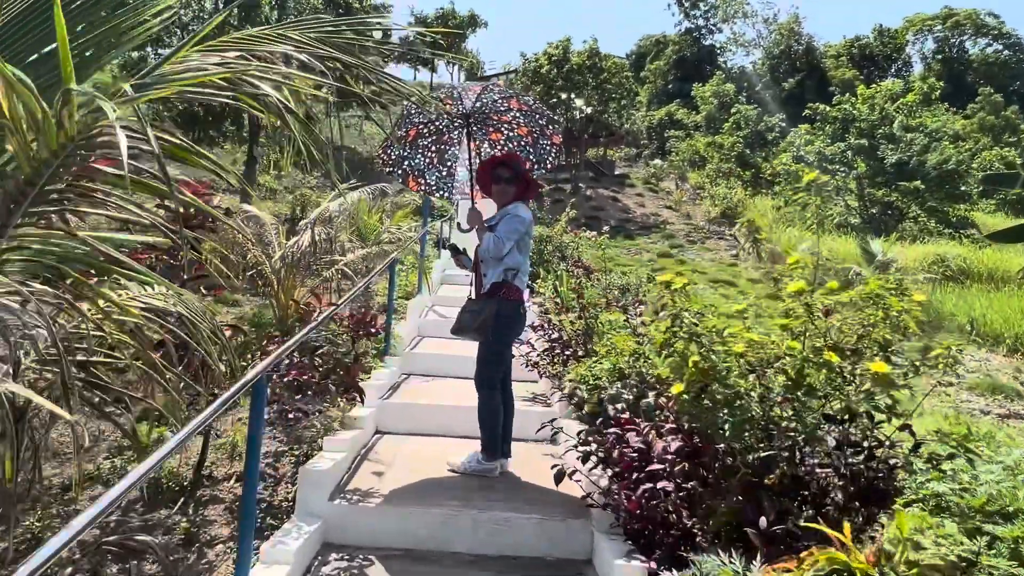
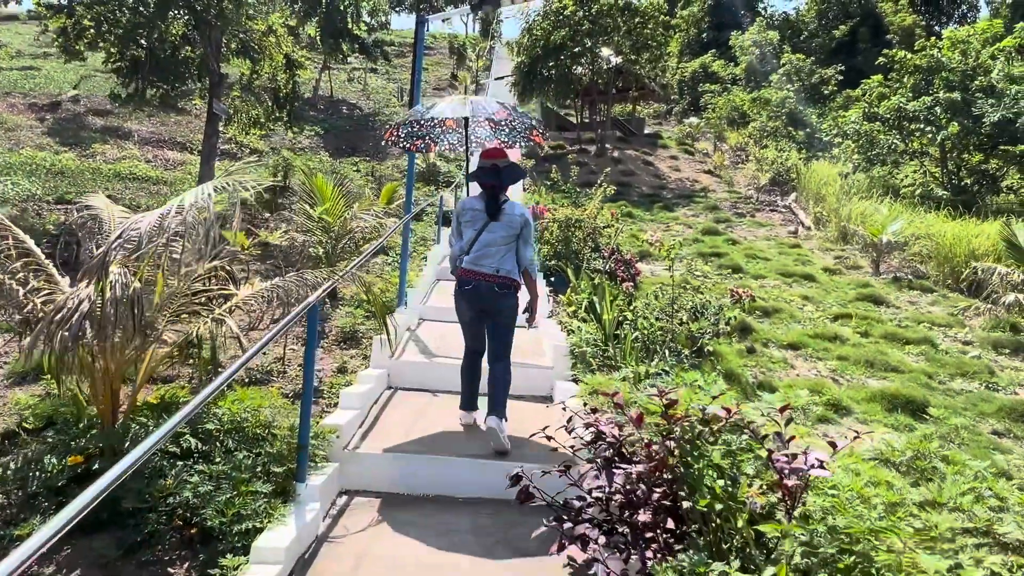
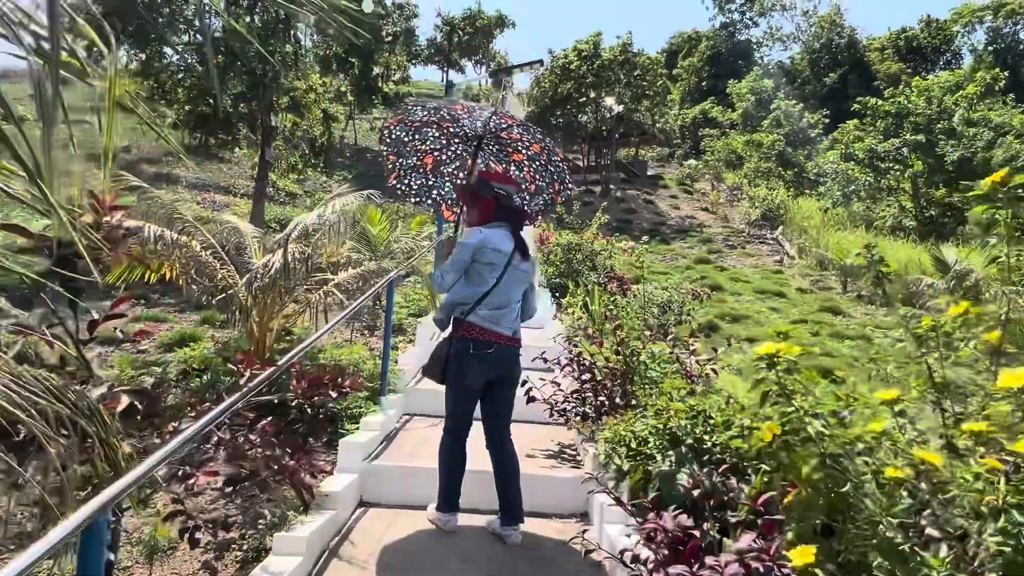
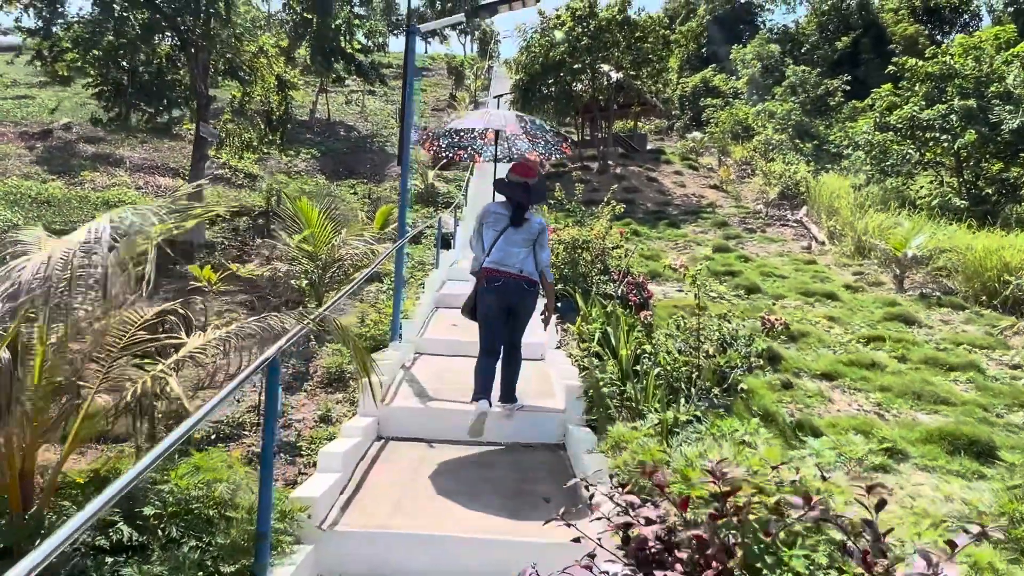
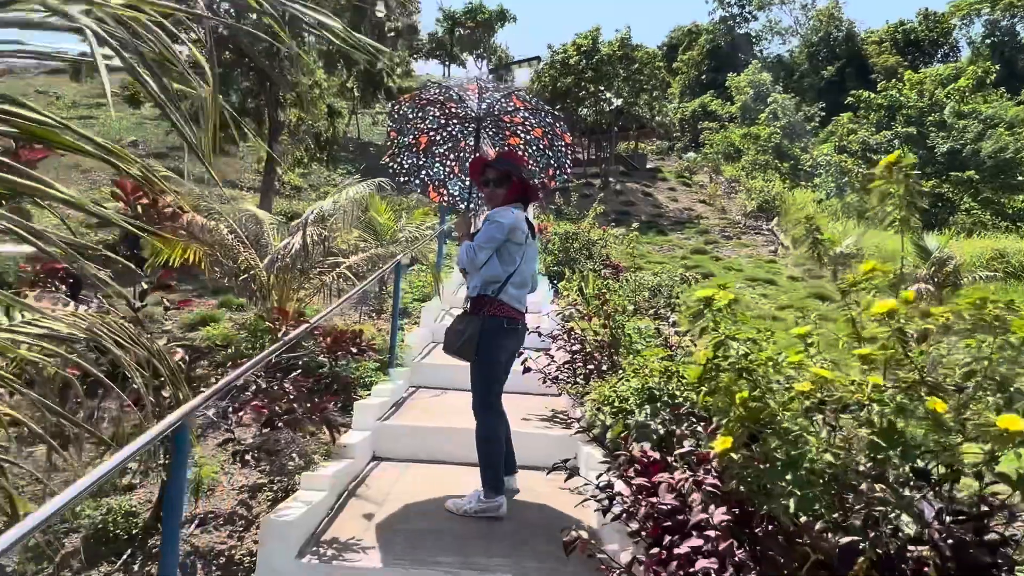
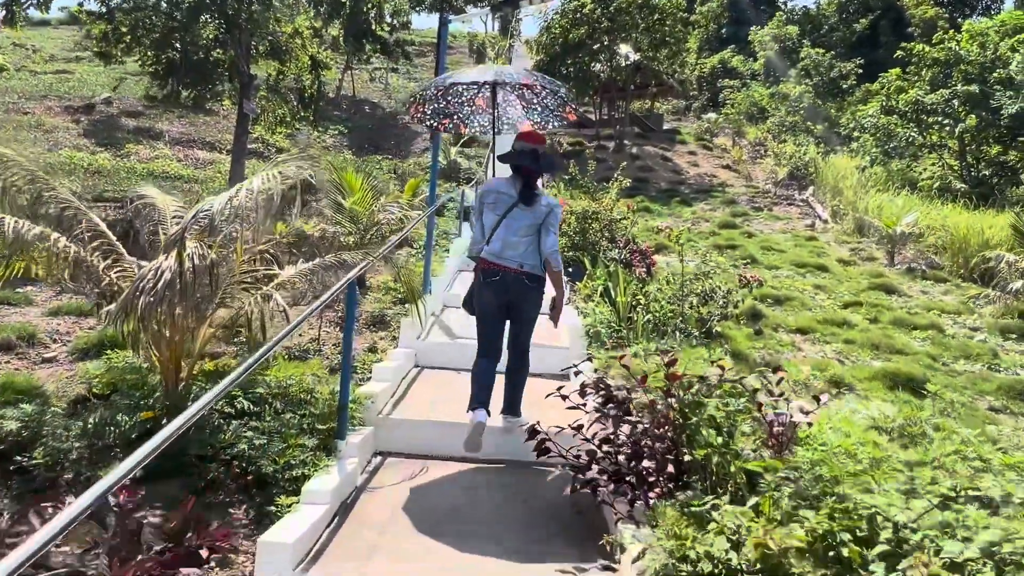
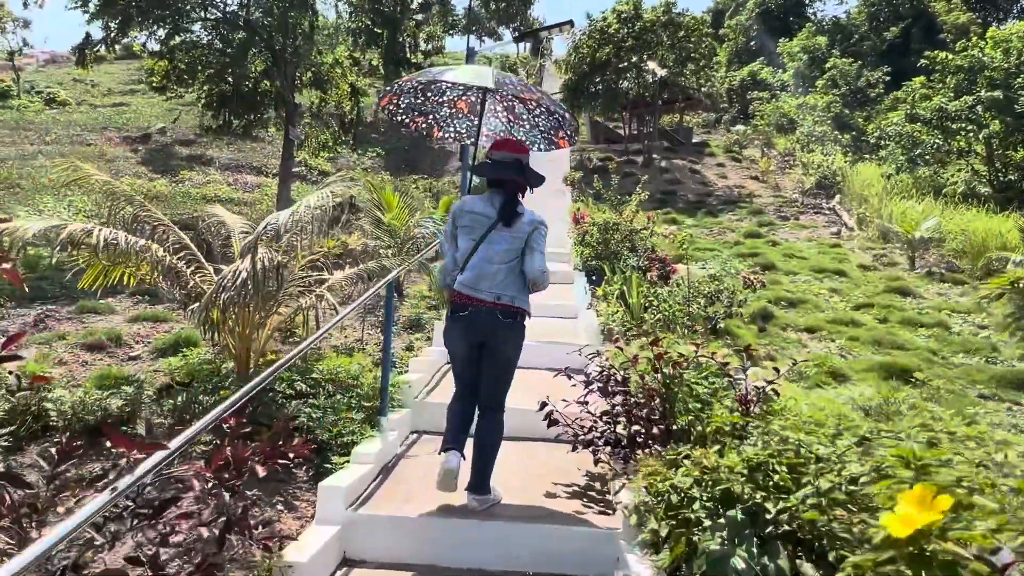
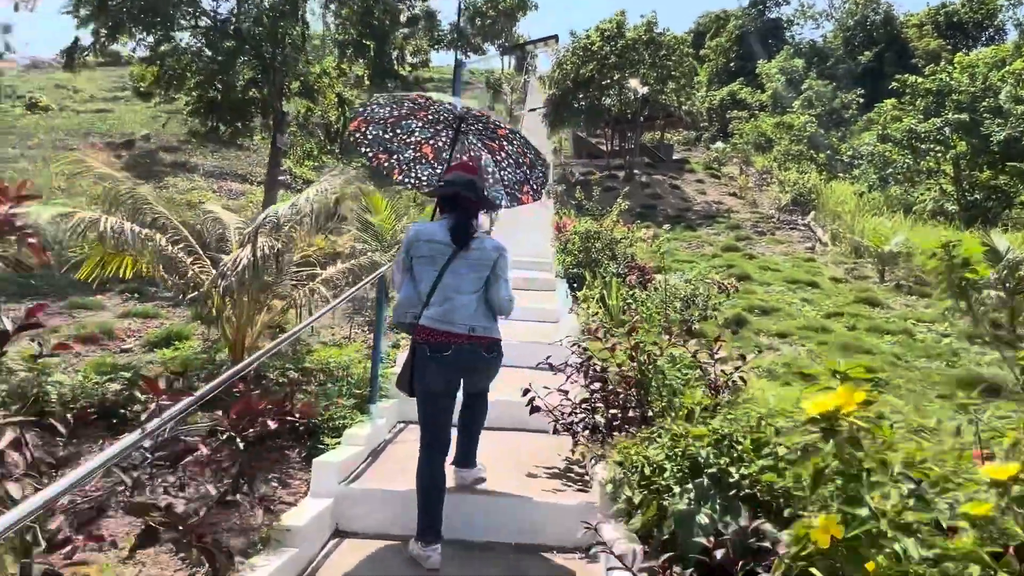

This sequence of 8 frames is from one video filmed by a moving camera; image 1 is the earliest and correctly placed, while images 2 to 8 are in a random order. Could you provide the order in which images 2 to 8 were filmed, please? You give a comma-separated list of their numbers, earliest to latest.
5, 3, 8, 7, 6, 2, 4
